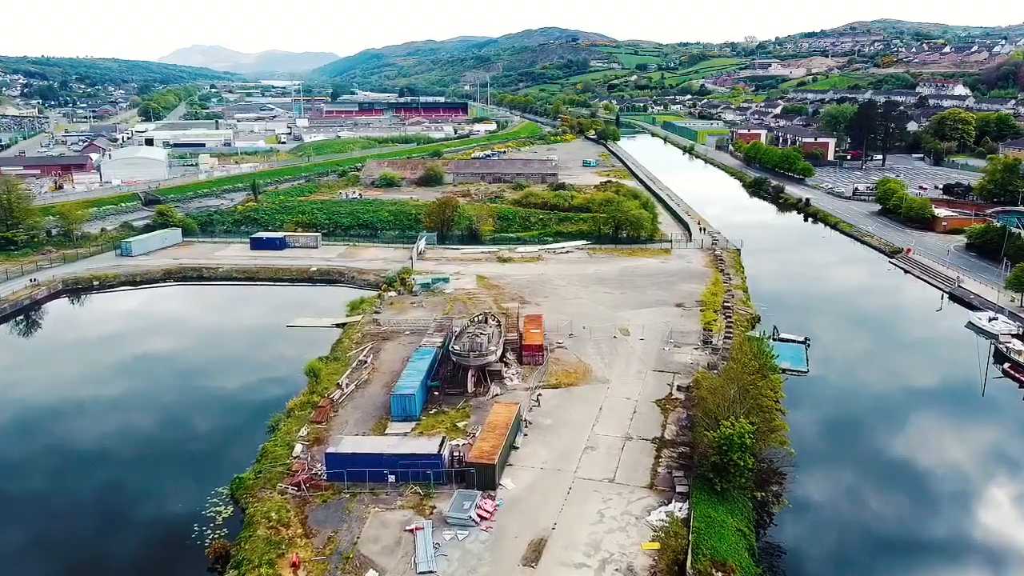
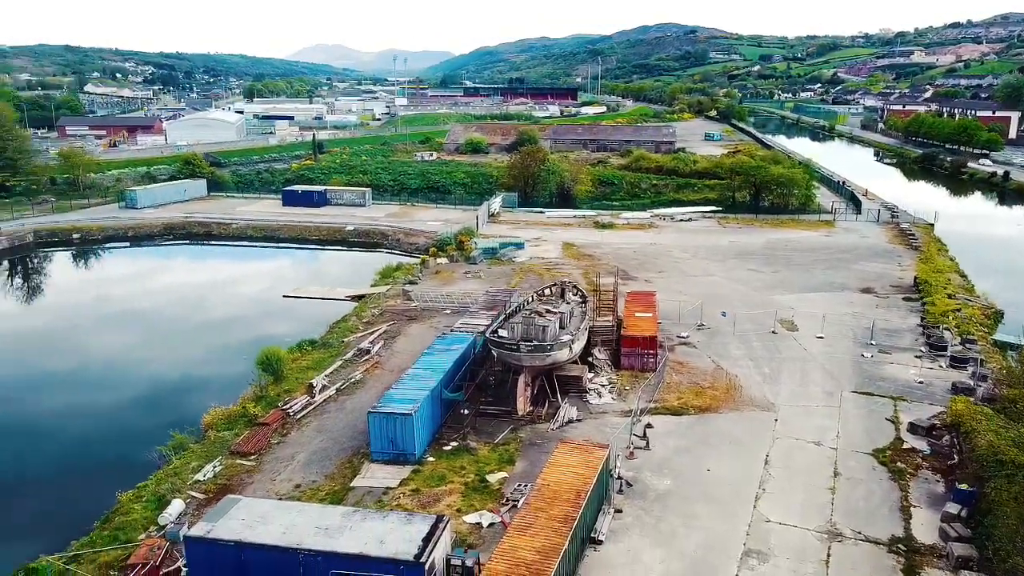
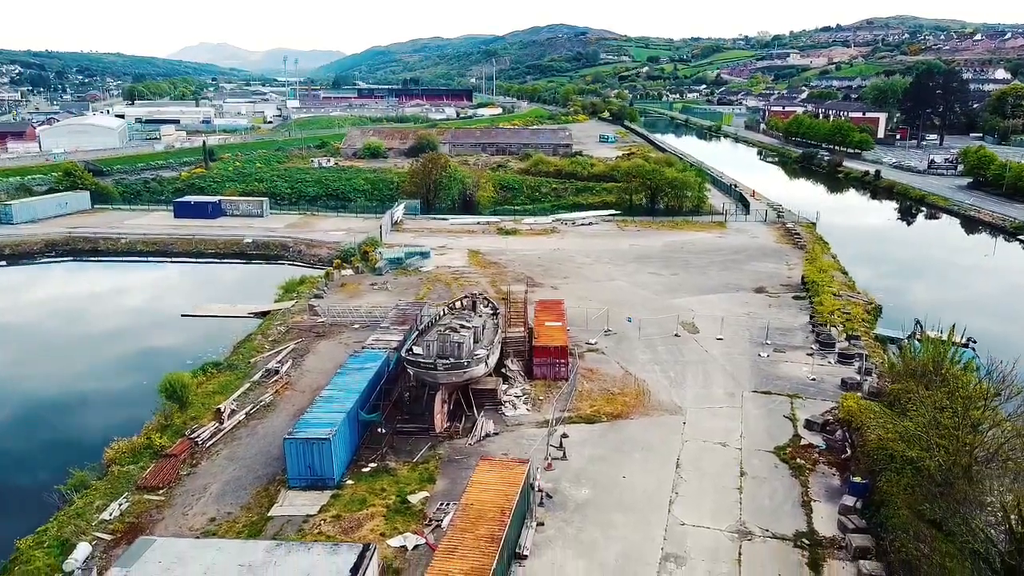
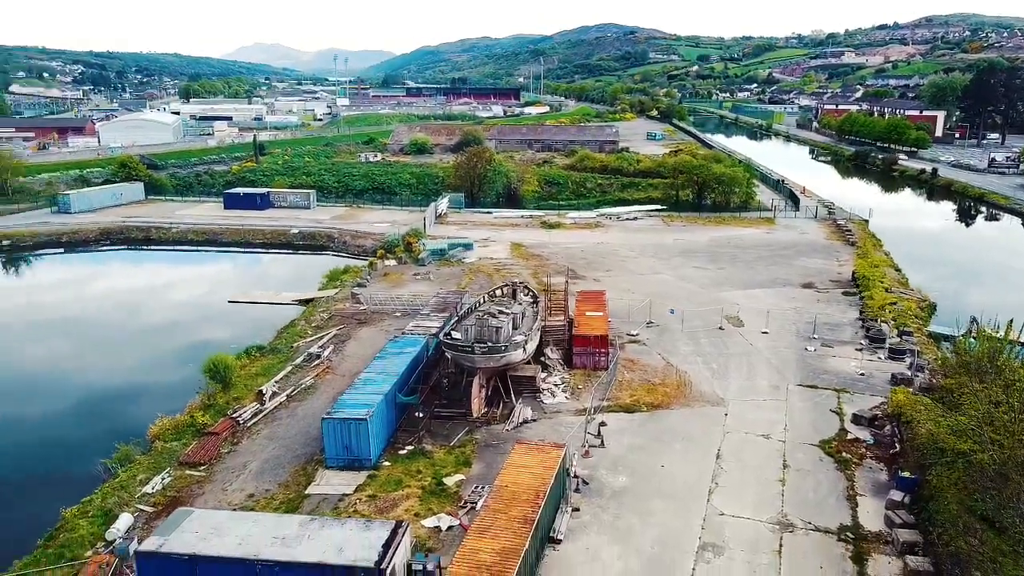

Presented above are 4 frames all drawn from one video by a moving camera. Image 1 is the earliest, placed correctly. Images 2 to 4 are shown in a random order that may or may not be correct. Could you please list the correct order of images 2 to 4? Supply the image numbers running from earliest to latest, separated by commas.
3, 4, 2
